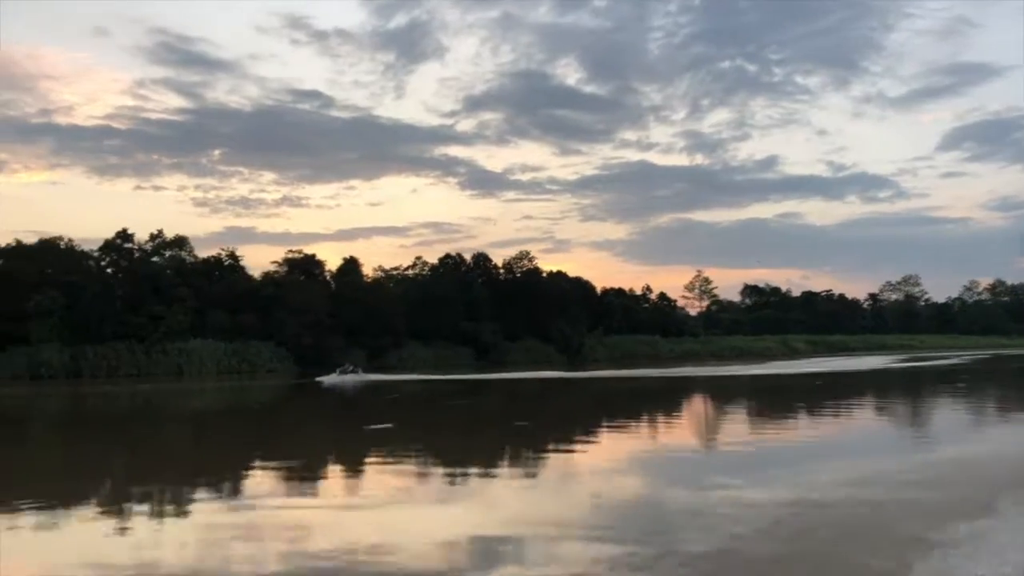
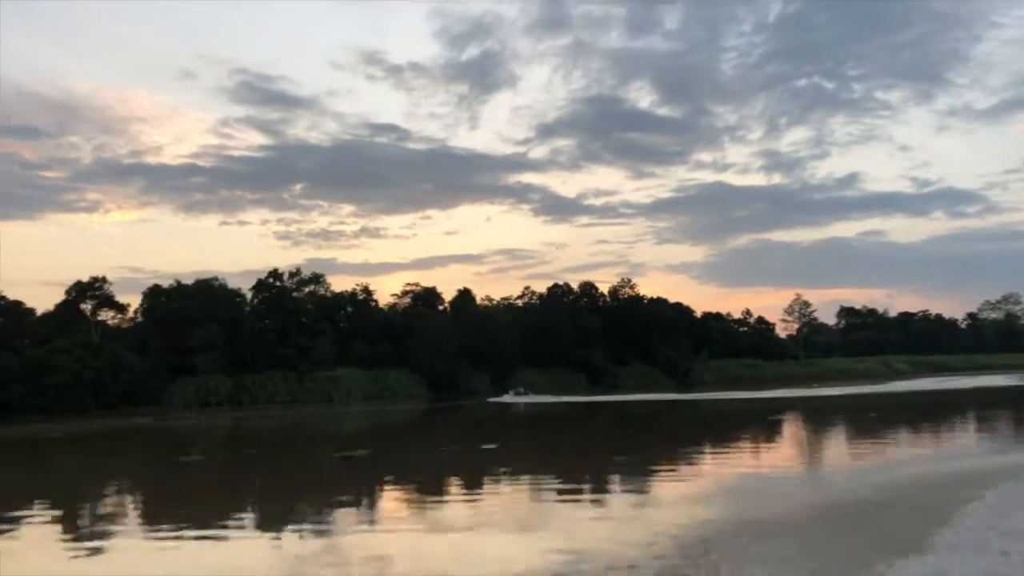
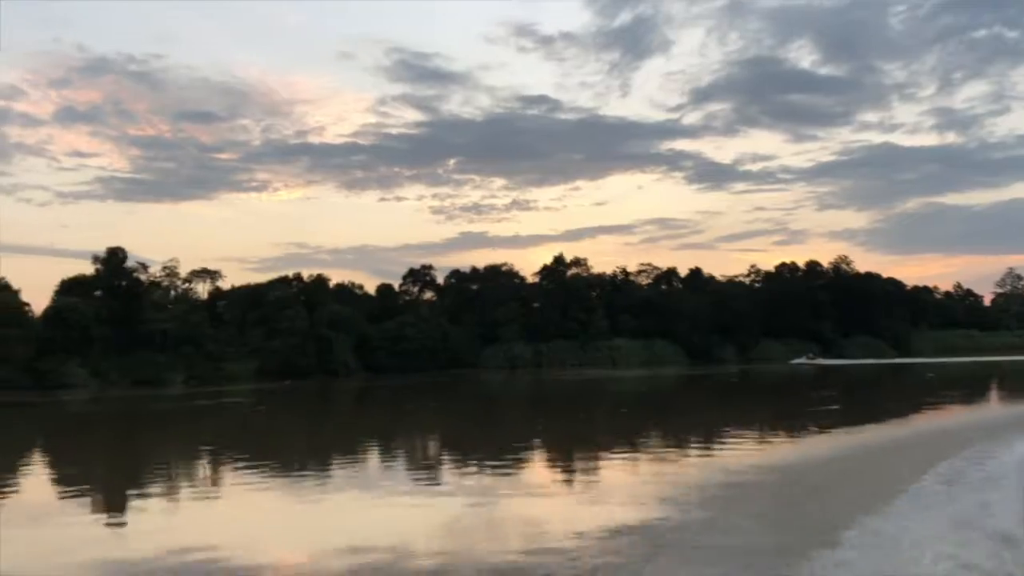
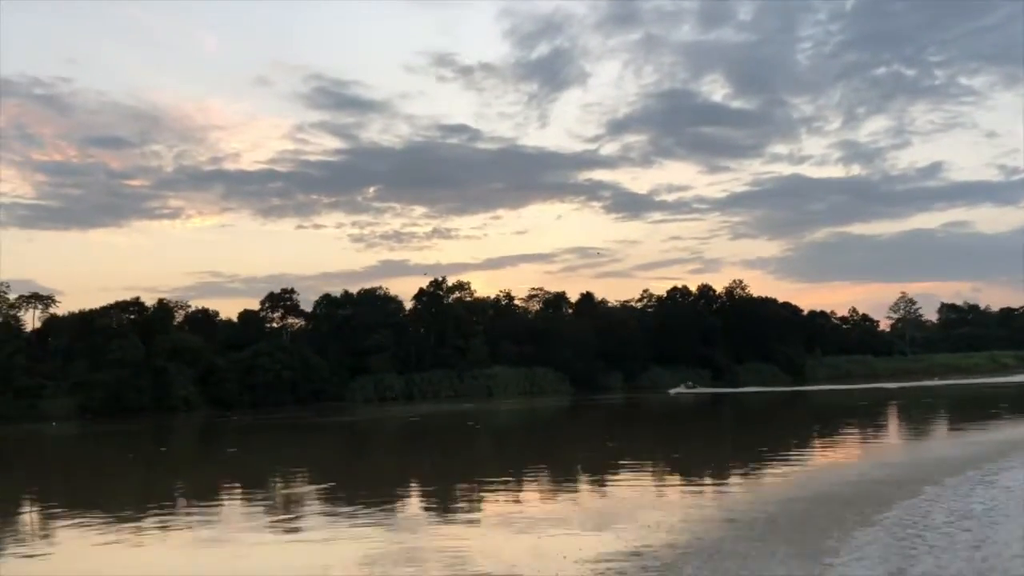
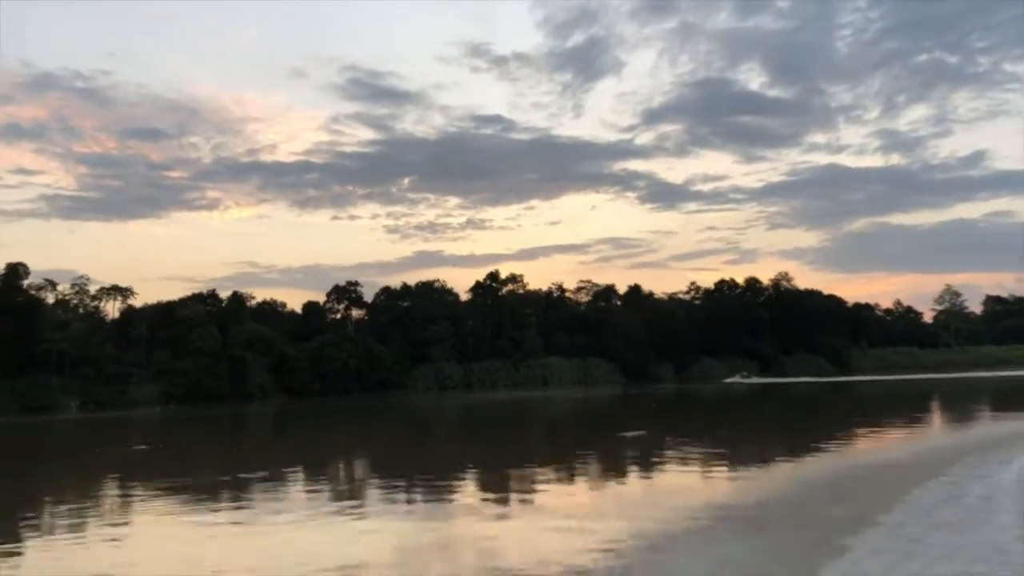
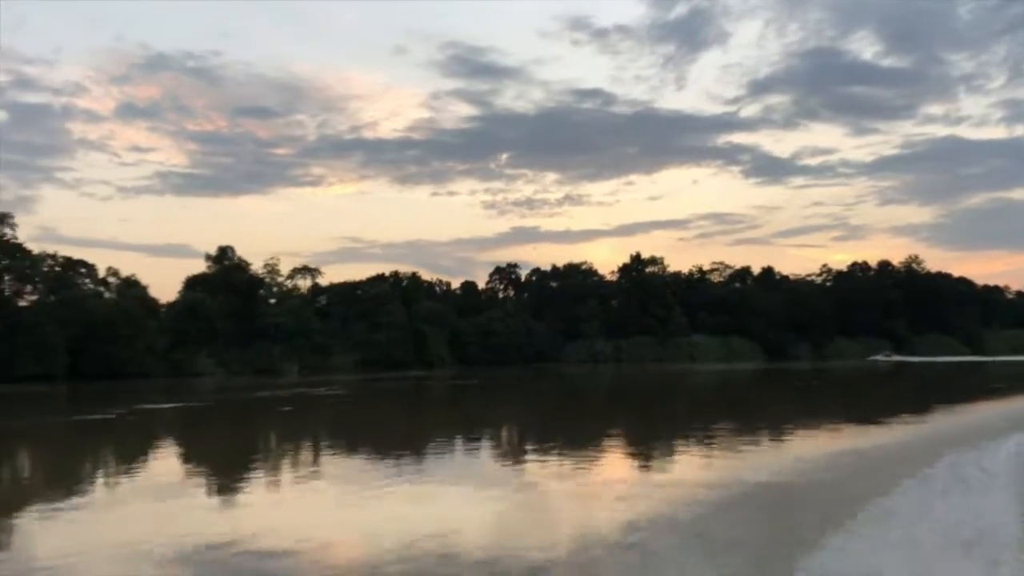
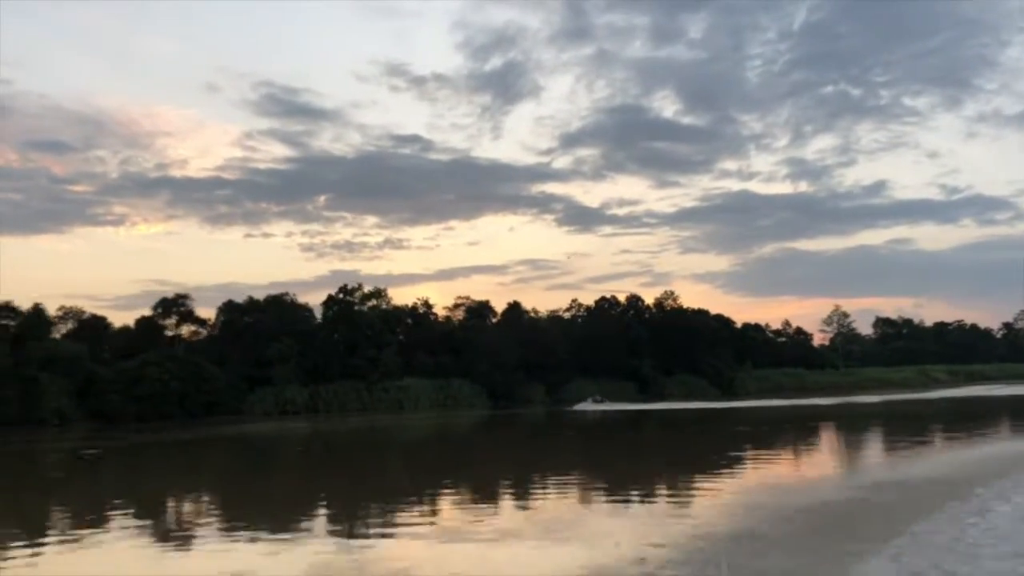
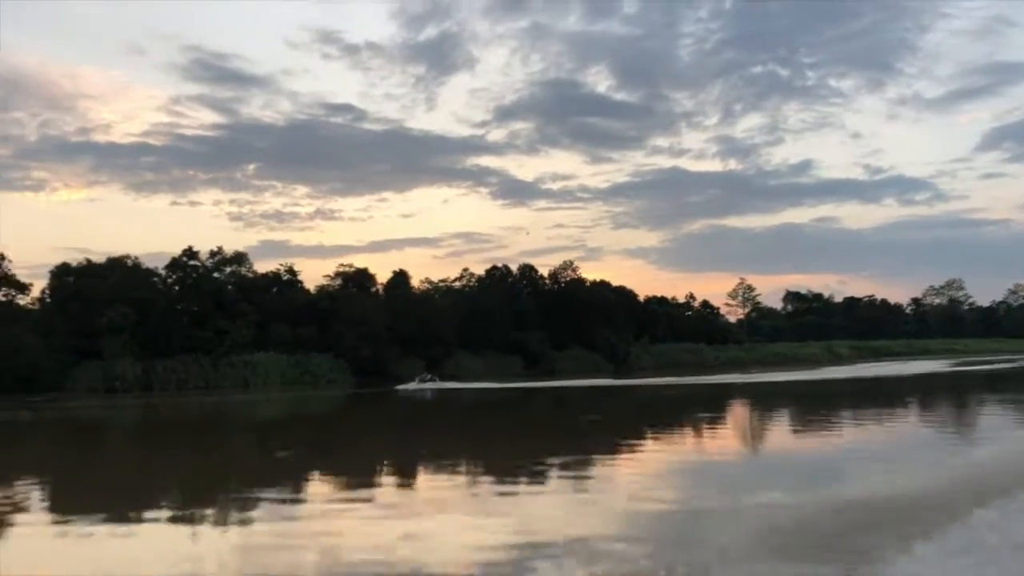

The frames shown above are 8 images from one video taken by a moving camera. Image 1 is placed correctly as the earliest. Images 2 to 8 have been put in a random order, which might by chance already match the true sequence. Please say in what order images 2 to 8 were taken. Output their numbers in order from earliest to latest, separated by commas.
8, 2, 7, 4, 5, 3, 6
